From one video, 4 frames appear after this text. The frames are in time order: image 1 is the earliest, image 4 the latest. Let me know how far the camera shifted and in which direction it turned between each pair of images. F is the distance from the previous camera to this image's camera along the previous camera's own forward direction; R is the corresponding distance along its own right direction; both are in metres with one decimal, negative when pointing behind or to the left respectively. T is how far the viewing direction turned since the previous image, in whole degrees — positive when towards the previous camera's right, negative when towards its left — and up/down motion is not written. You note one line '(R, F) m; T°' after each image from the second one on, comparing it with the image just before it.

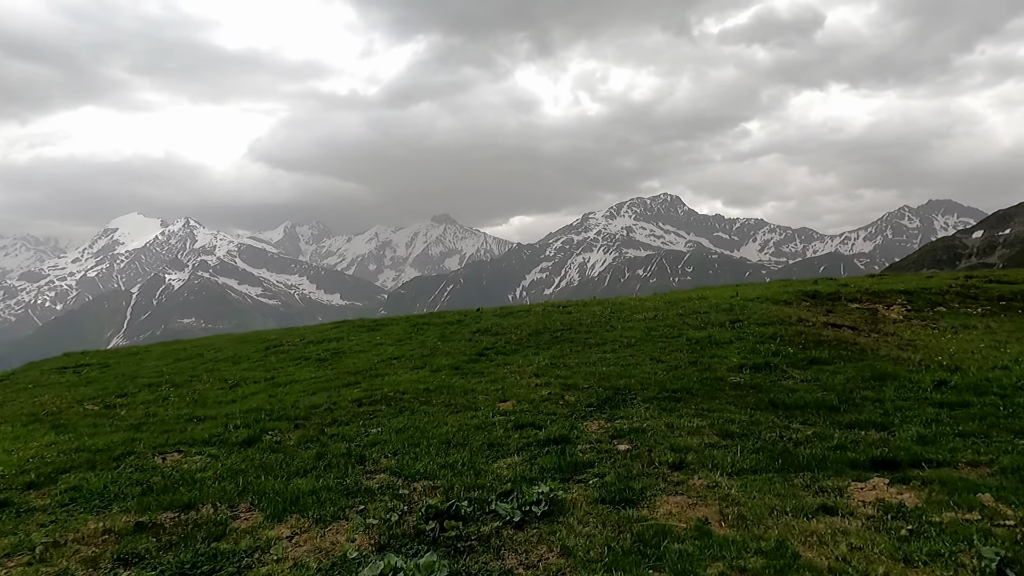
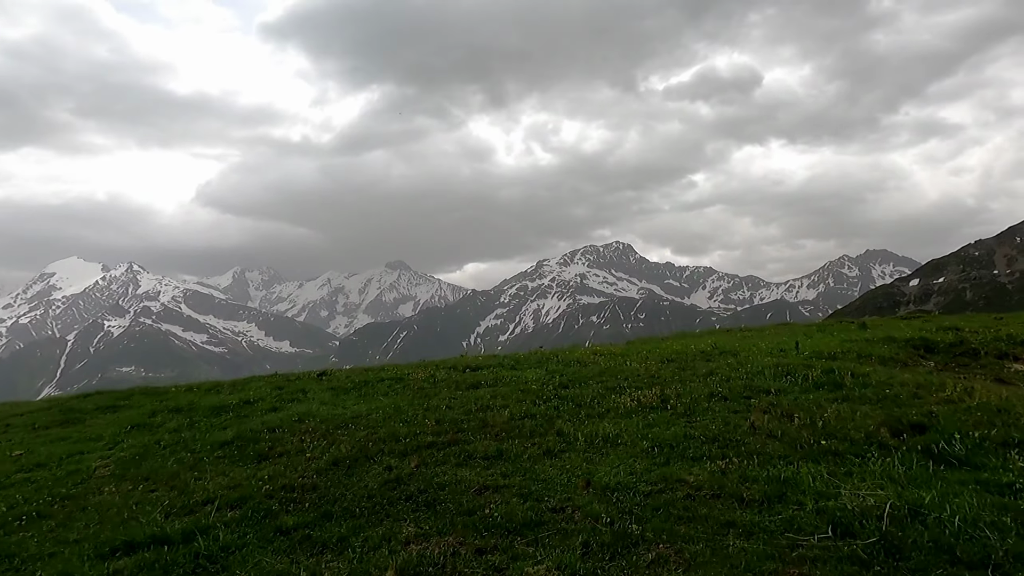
(+3.3, +21.0) m; +4°
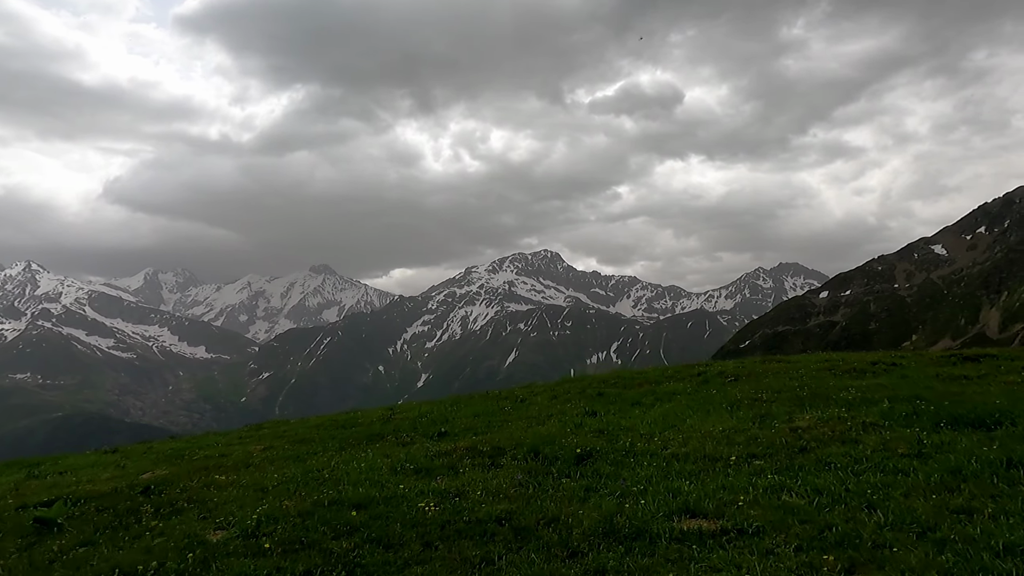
(+4.8, +24.4) m; +6°
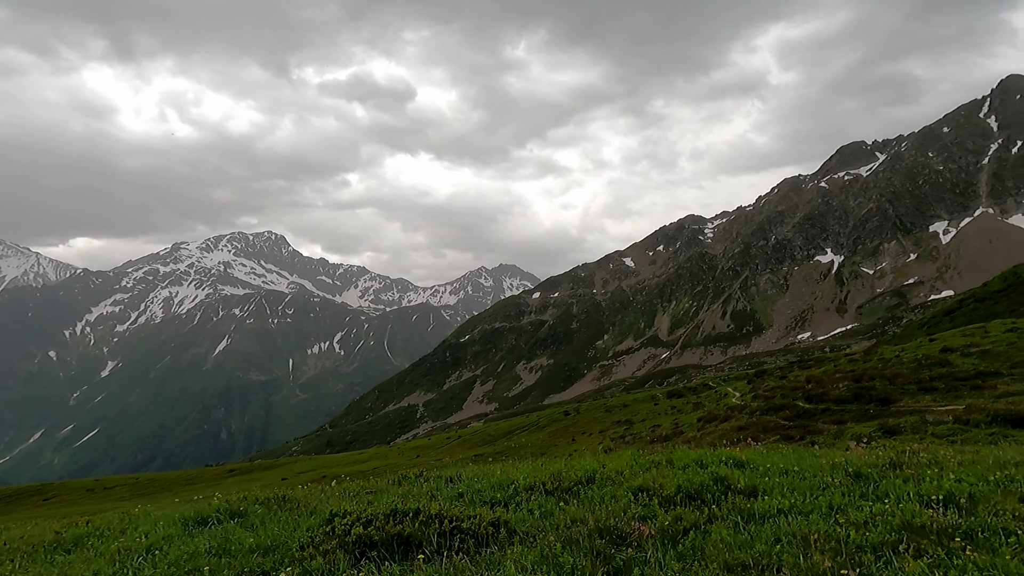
(+14.5, +49.8) m; +23°
